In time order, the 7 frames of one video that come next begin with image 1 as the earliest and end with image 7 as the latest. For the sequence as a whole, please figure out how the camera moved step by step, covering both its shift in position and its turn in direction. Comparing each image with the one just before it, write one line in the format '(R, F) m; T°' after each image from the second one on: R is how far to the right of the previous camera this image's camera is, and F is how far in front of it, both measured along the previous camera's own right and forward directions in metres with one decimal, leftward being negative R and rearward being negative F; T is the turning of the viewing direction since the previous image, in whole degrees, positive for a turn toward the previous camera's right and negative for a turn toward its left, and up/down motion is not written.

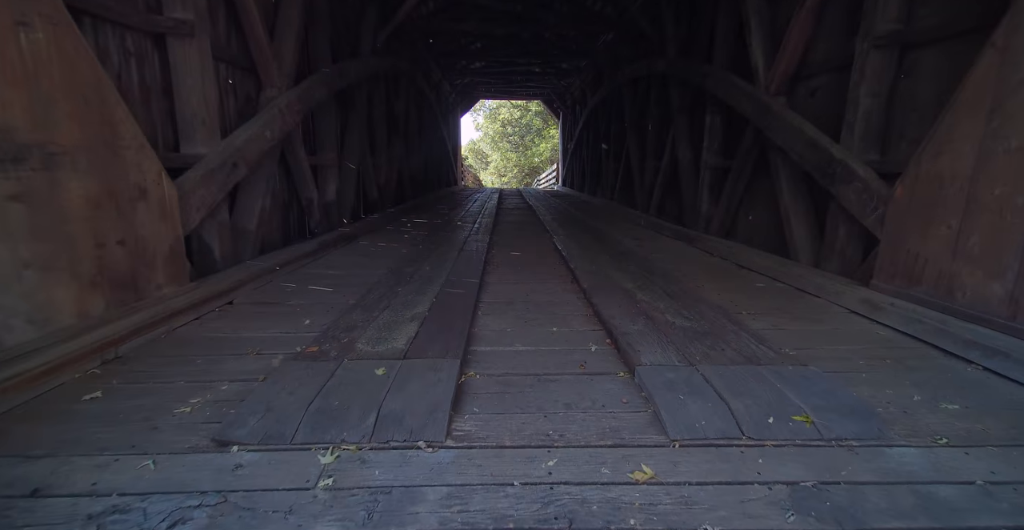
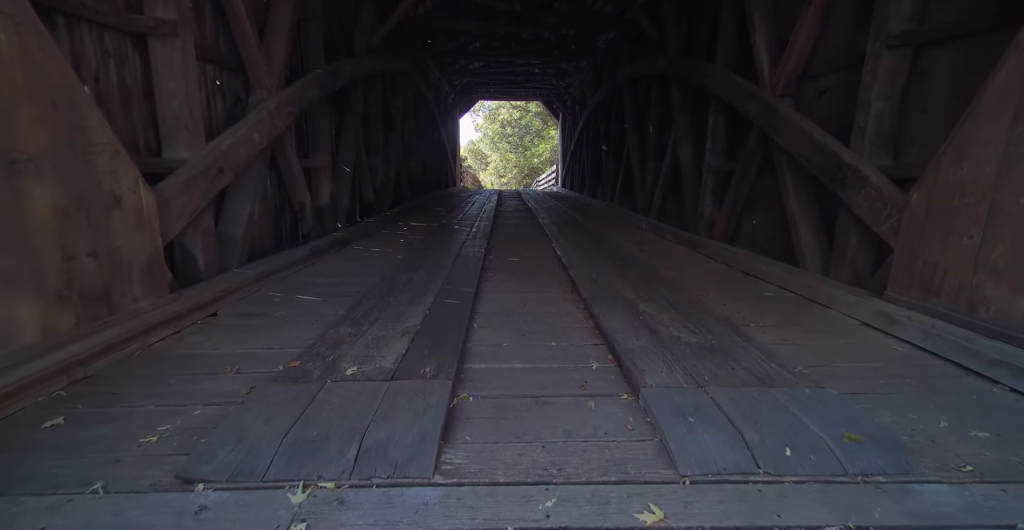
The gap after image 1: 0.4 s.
(0.0, +0.1) m; 0°
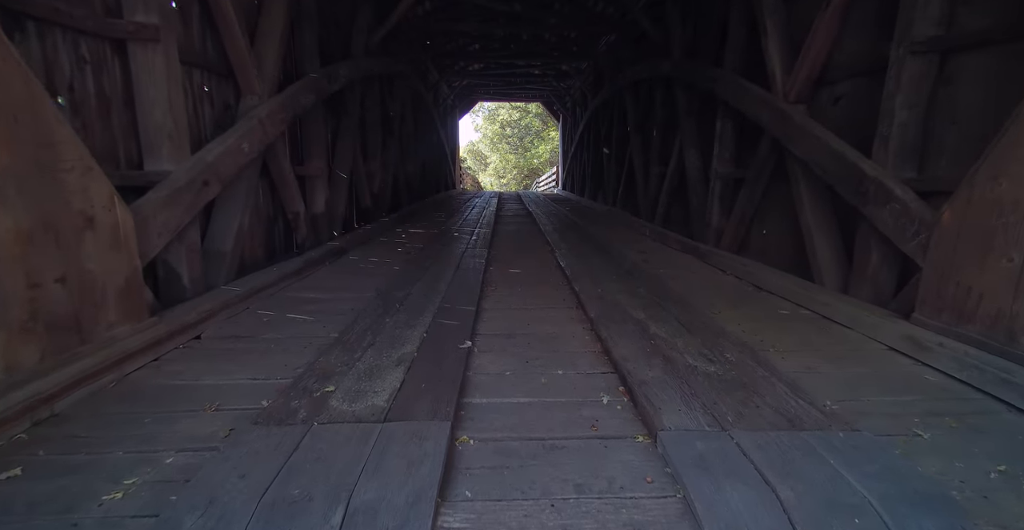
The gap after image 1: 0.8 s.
(0.0, +0.1) m; 0°
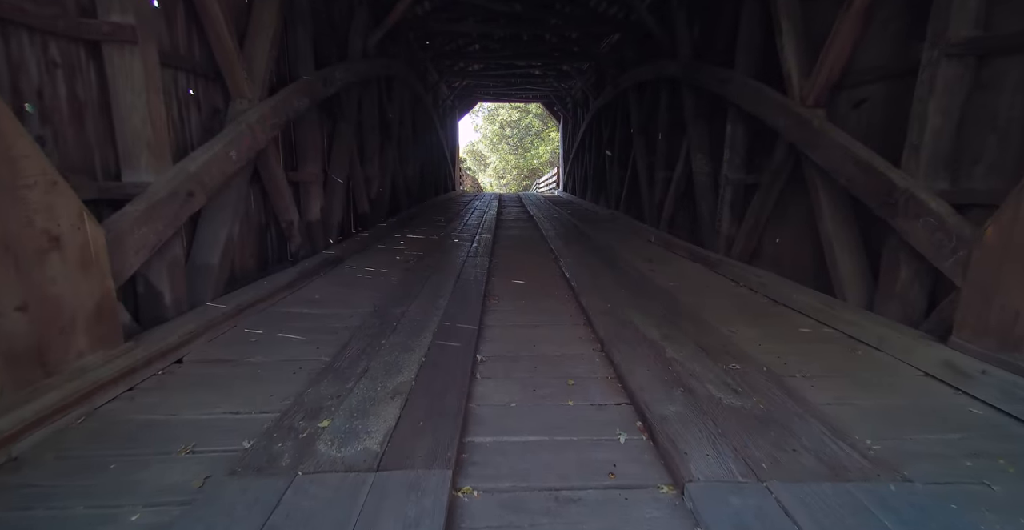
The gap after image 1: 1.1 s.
(0.0, +0.1) m; 0°
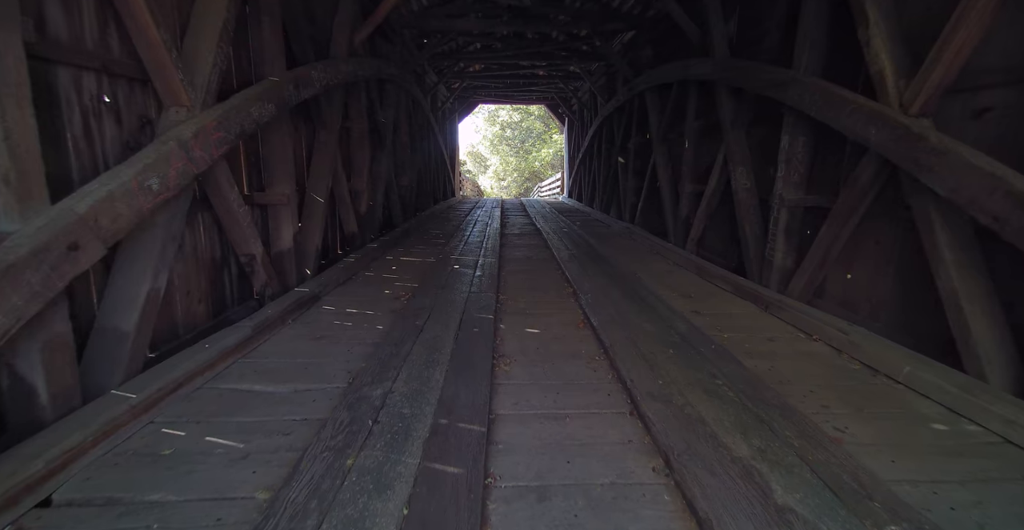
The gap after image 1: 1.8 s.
(-0.1, +0.6) m; 0°
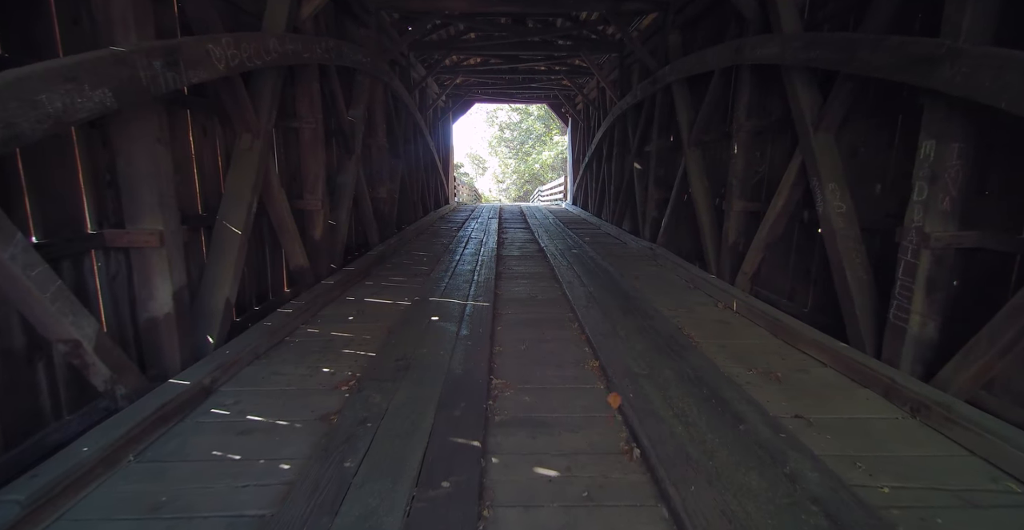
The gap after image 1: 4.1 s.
(0.0, +1.1) m; 0°
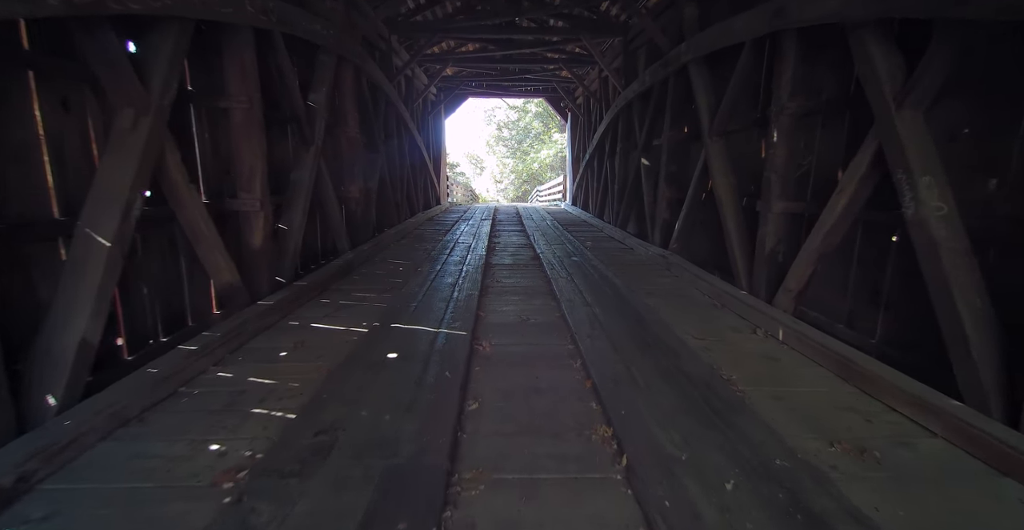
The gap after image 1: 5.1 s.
(+0.1, +0.7) m; 0°
